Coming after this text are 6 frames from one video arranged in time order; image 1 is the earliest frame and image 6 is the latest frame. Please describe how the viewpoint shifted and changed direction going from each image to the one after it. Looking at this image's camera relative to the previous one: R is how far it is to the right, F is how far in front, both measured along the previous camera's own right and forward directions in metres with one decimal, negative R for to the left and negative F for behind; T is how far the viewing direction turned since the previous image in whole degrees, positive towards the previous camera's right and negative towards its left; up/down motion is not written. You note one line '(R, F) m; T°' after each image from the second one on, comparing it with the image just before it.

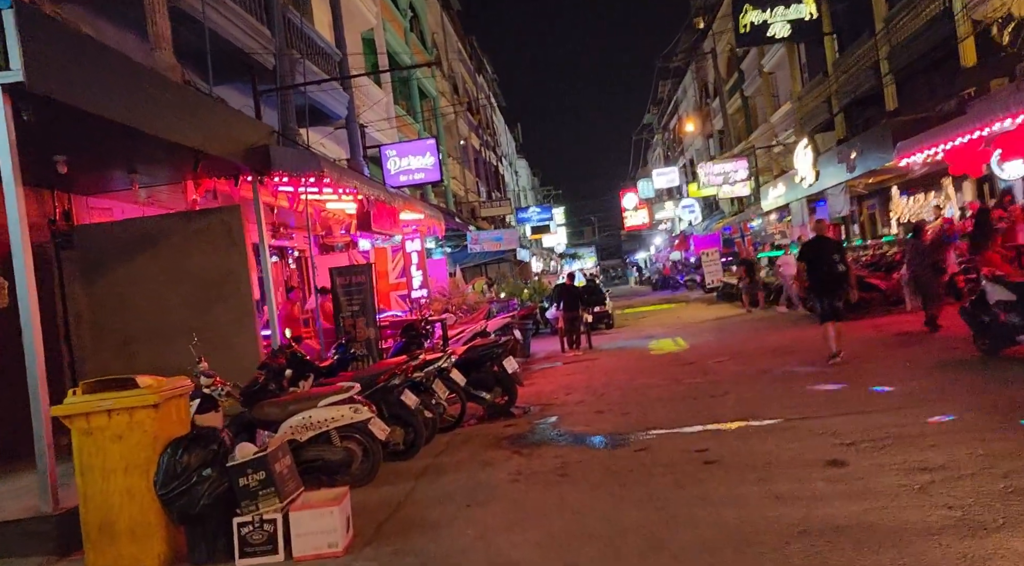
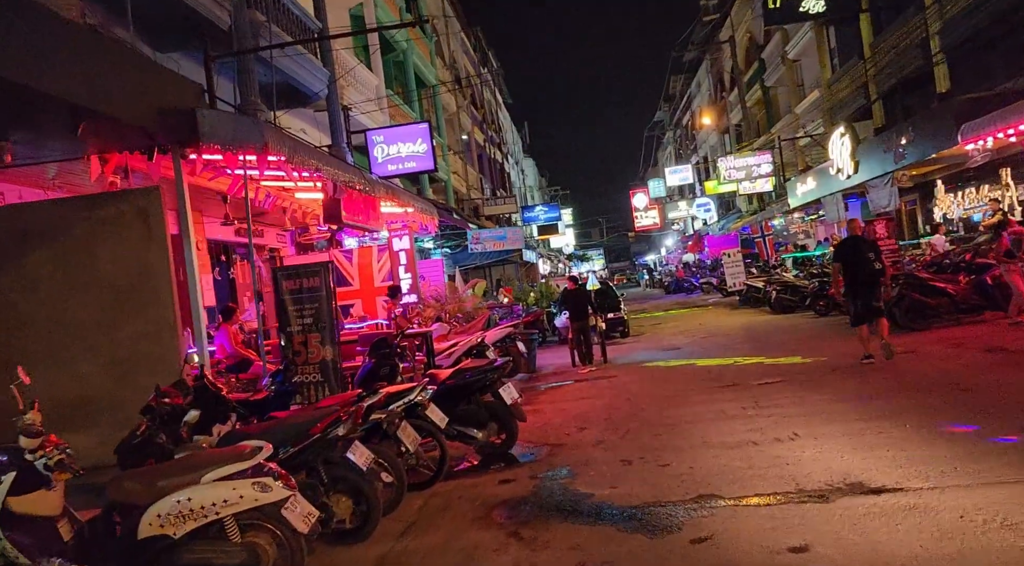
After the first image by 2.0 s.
(+0.1, +2.3) m; 0°
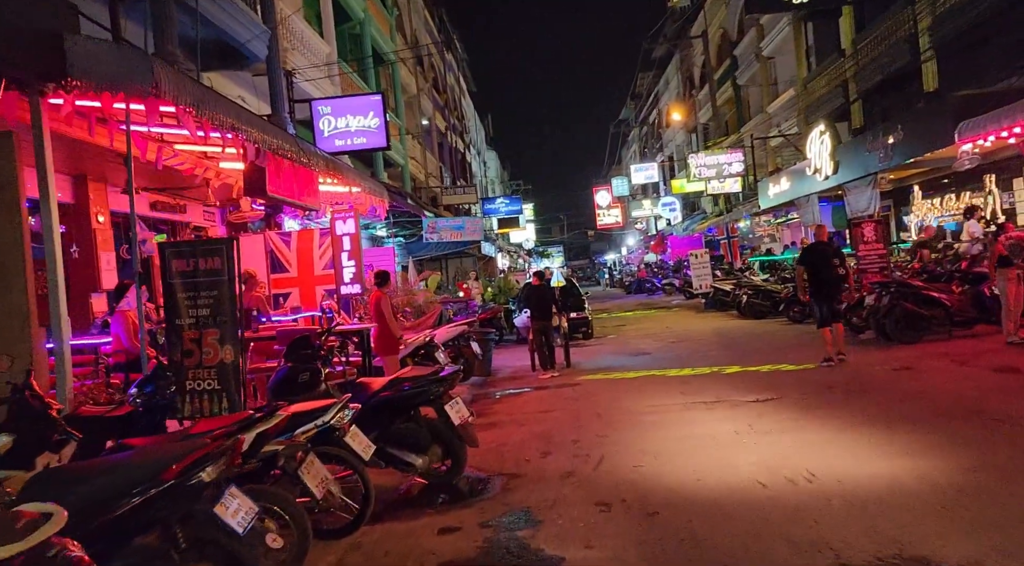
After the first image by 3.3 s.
(0.0, +1.5) m; +3°
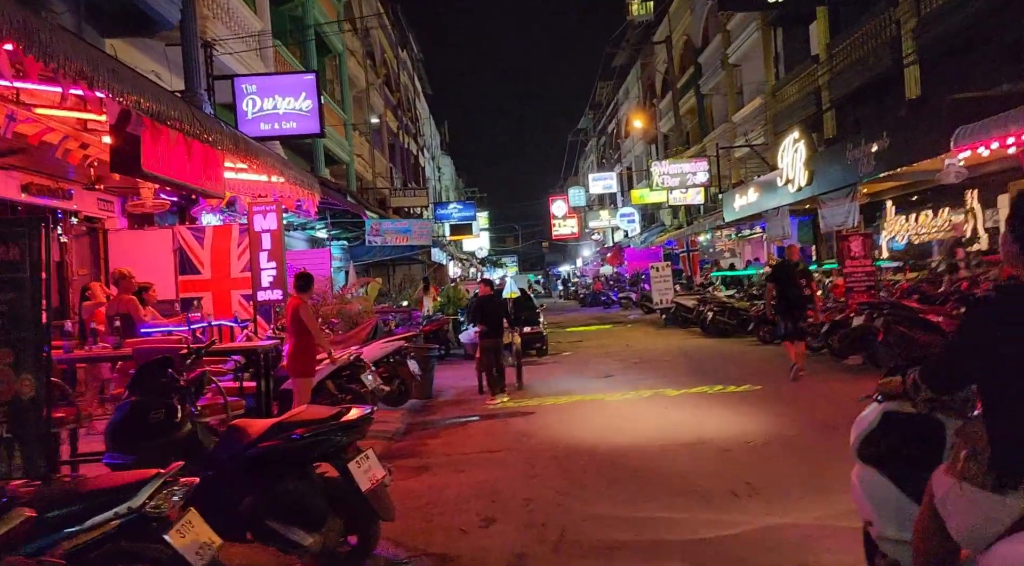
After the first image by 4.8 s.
(+0.1, +1.7) m; +3°
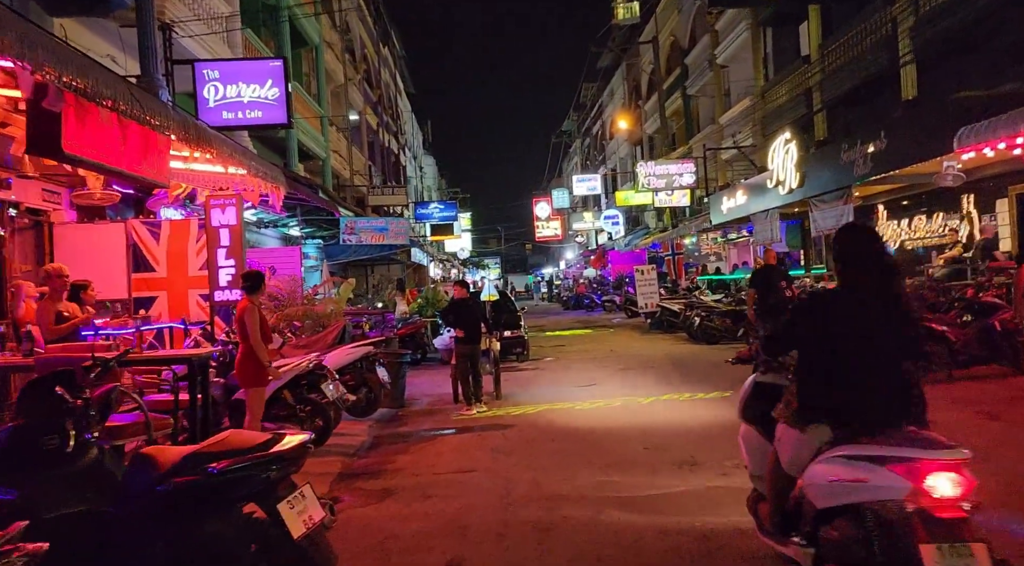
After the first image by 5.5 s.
(+0.1, +0.8) m; +1°
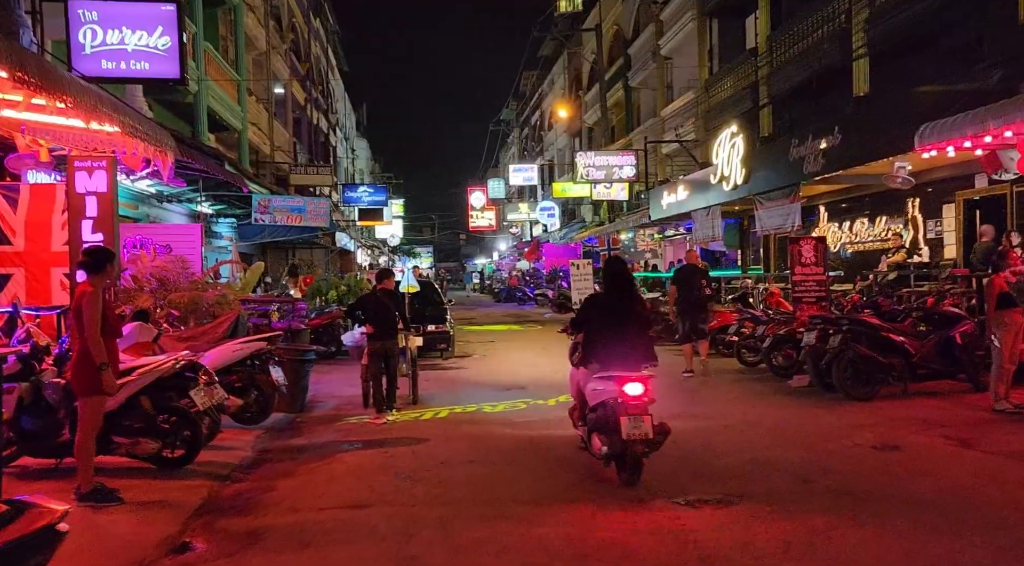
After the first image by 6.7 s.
(+0.1, +1.3) m; +4°
